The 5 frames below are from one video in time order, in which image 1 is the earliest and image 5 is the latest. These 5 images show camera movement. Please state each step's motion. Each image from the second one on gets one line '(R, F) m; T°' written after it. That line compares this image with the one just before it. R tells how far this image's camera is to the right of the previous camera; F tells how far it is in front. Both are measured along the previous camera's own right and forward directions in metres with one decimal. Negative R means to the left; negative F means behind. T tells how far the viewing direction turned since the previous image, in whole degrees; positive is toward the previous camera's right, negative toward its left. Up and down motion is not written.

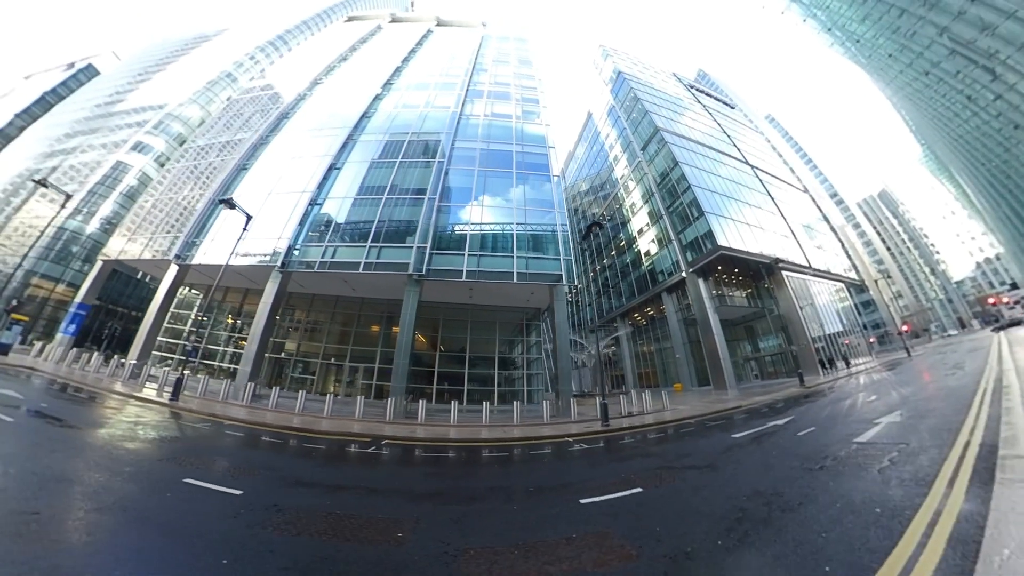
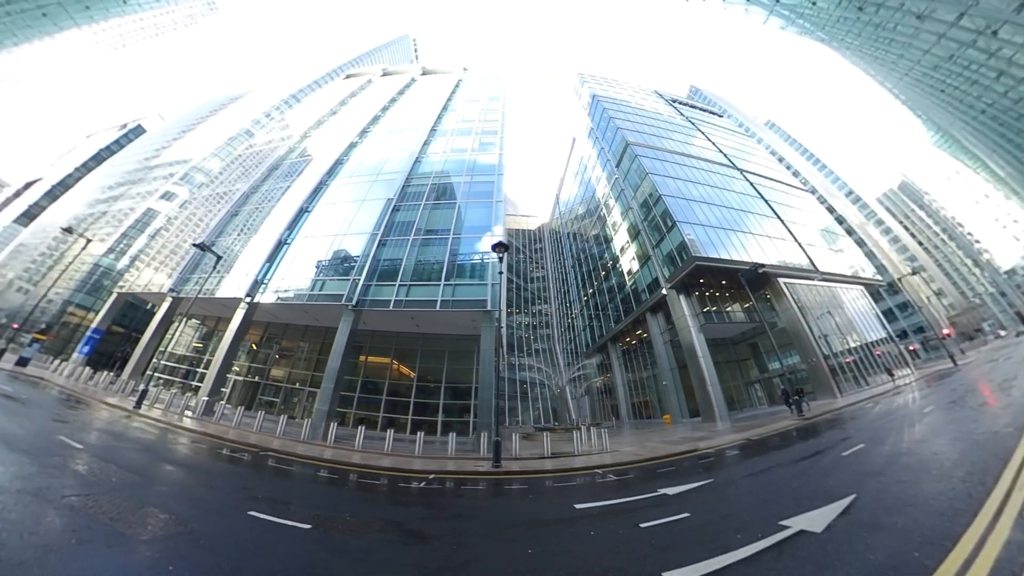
(+3.9, +0.2) m; -3°
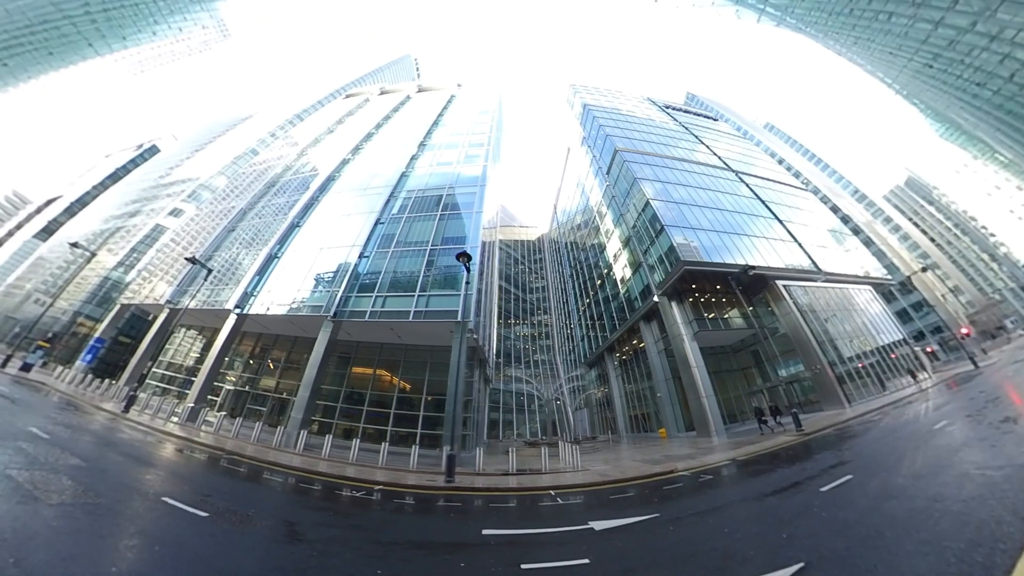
(+1.5, 0.0) m; -1°
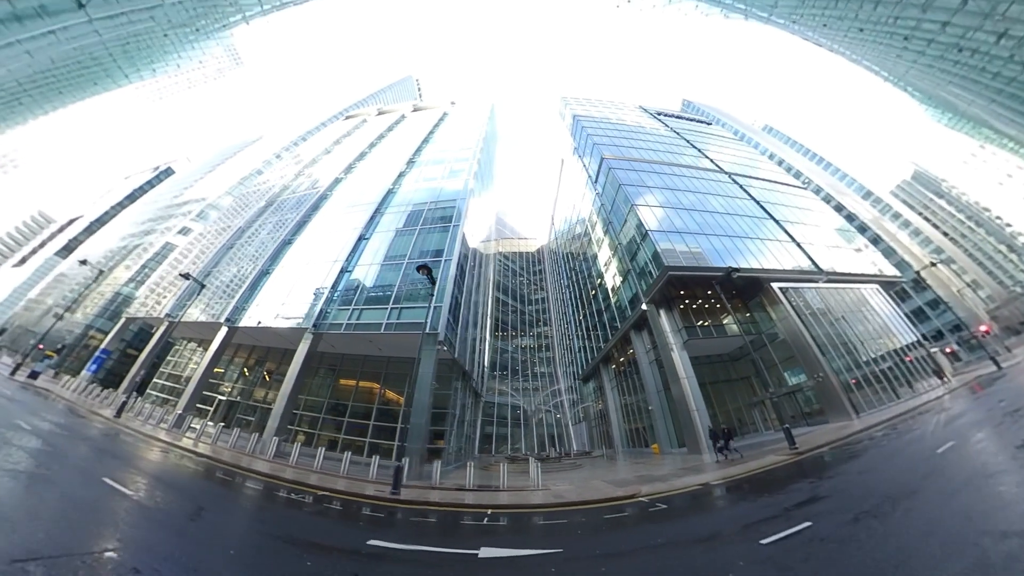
(+1.7, -0.2) m; -1°
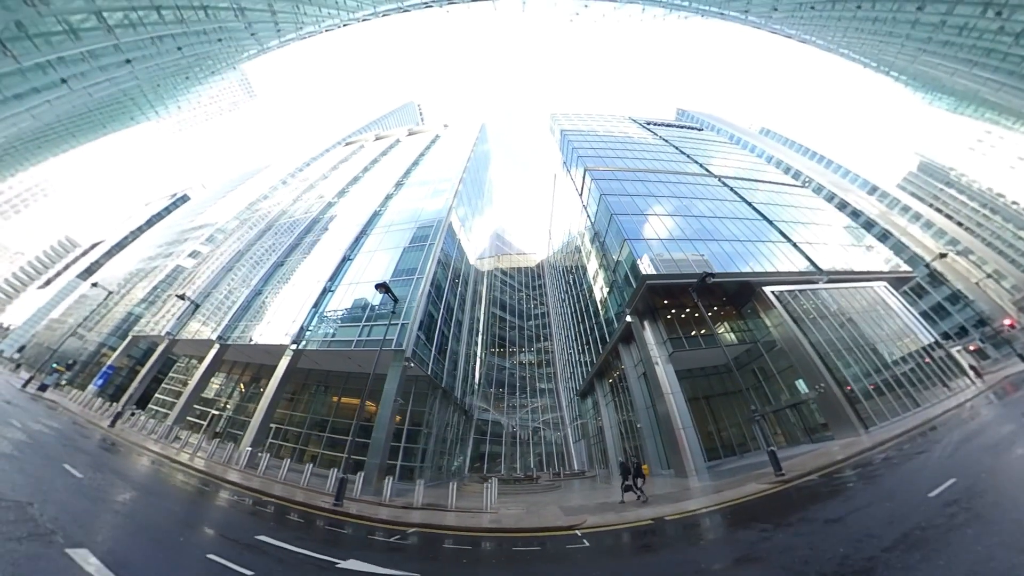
(+2.1, -0.4) m; -2°
